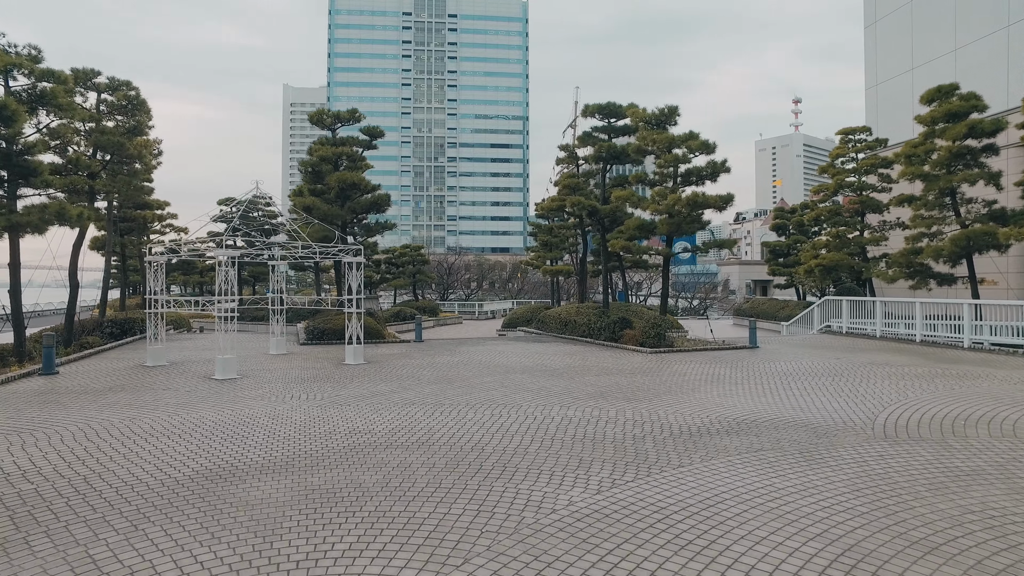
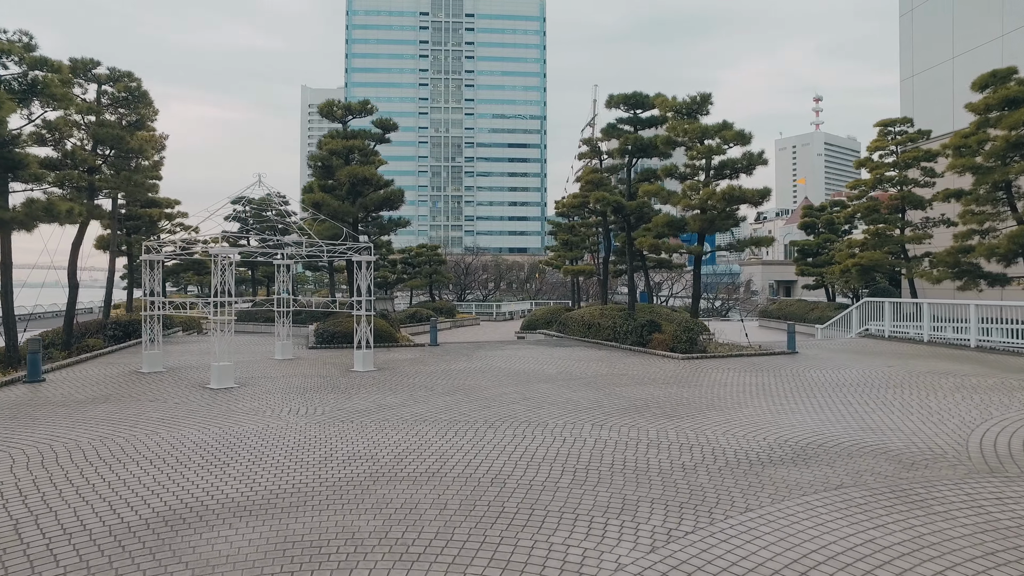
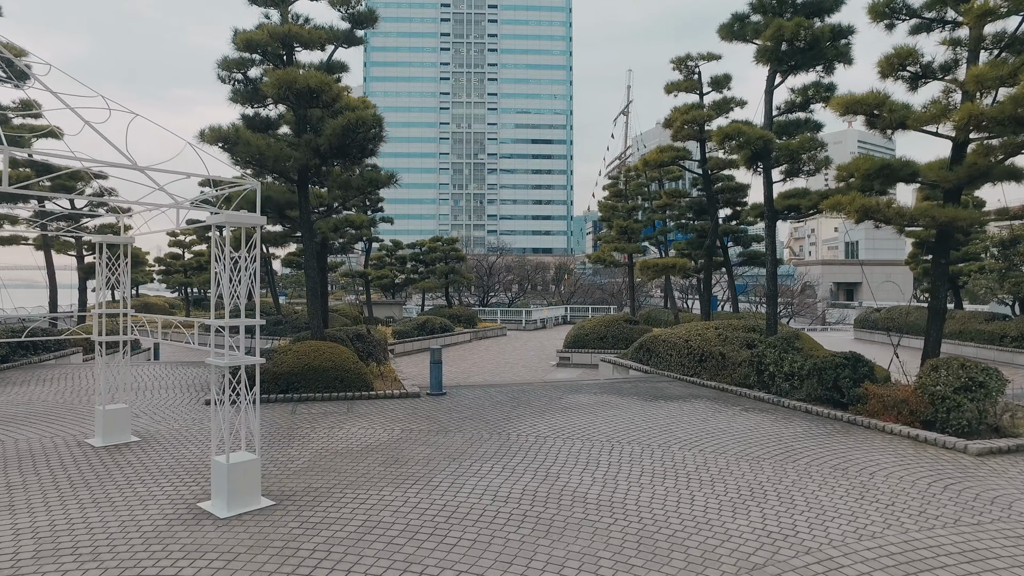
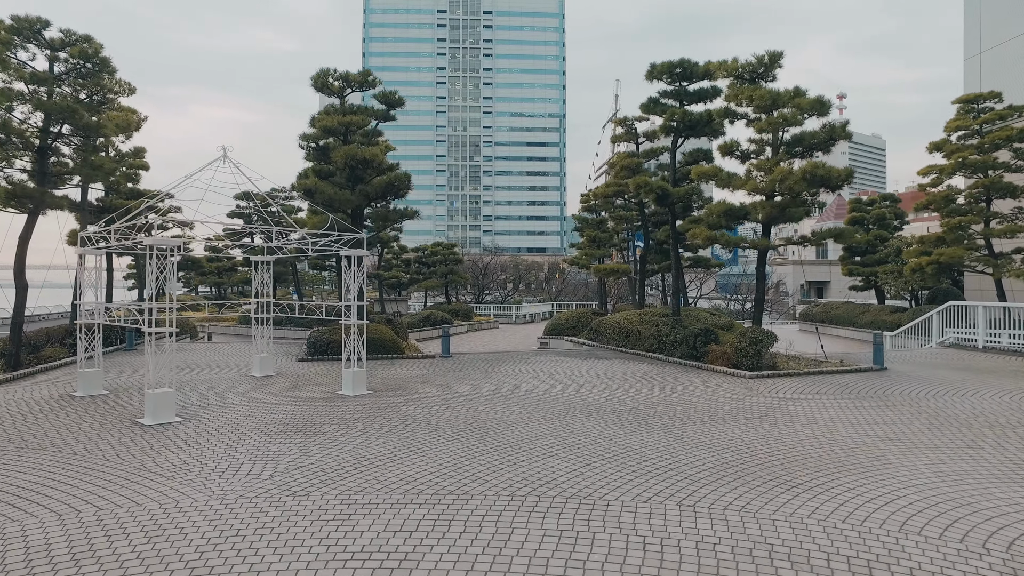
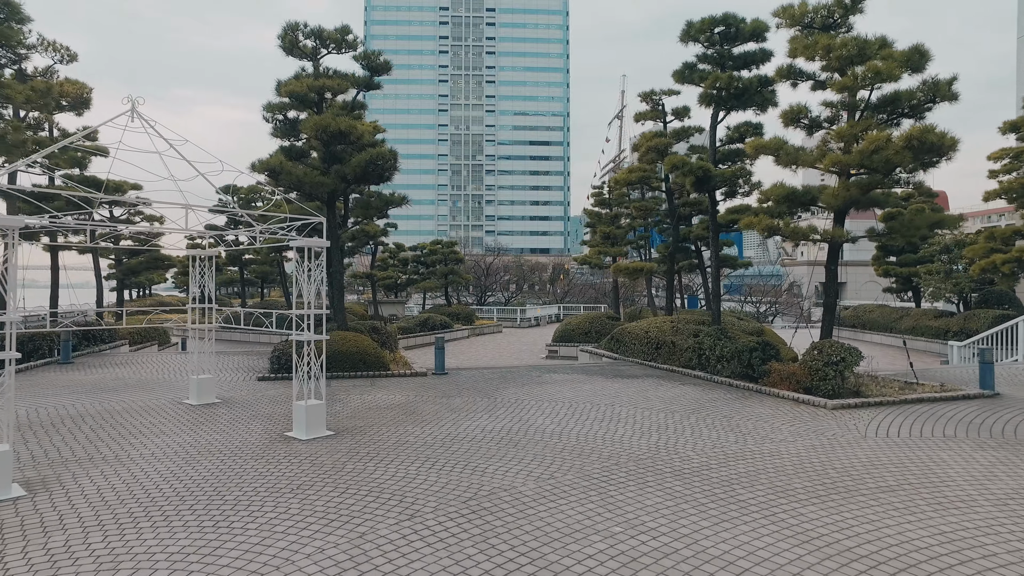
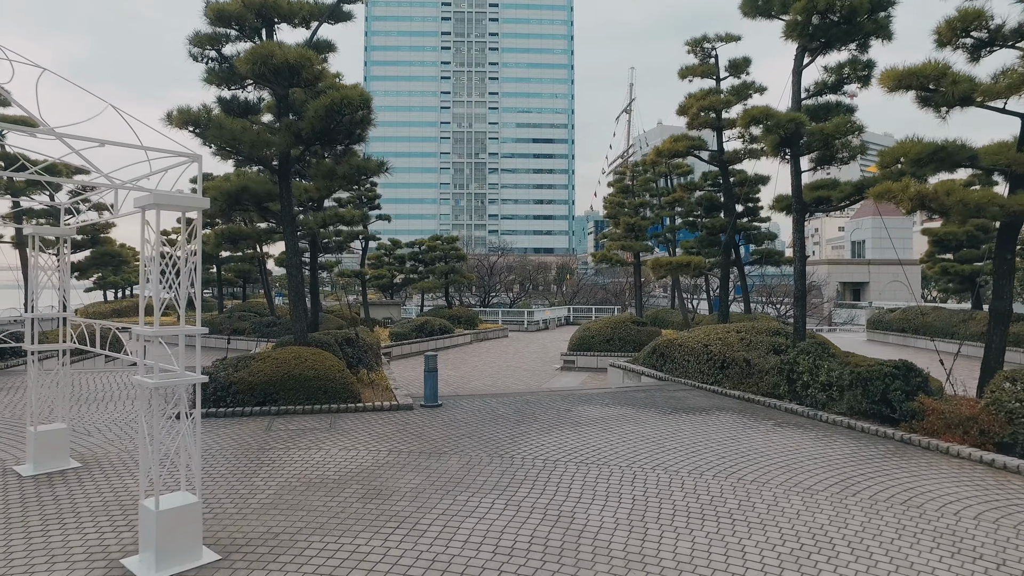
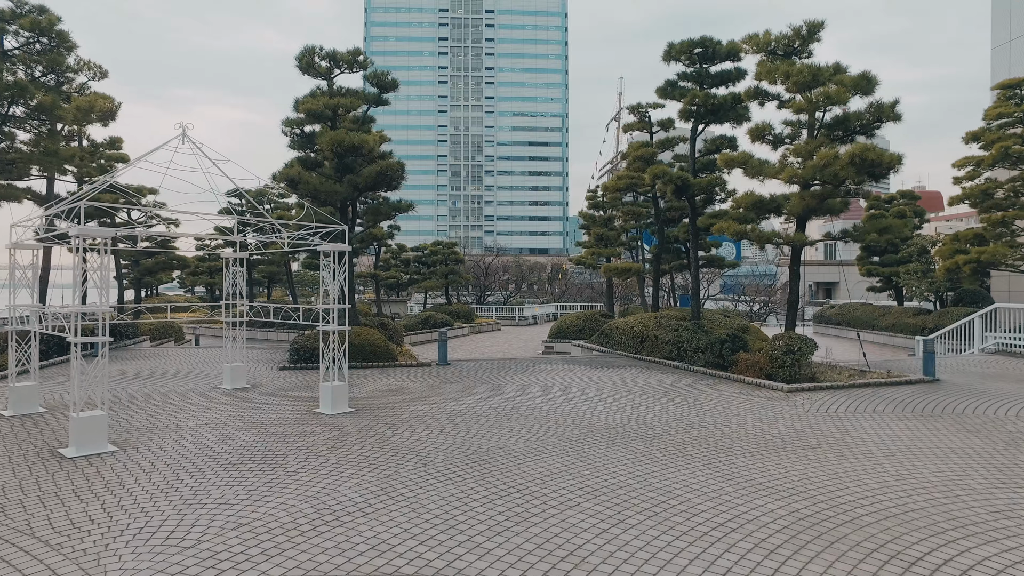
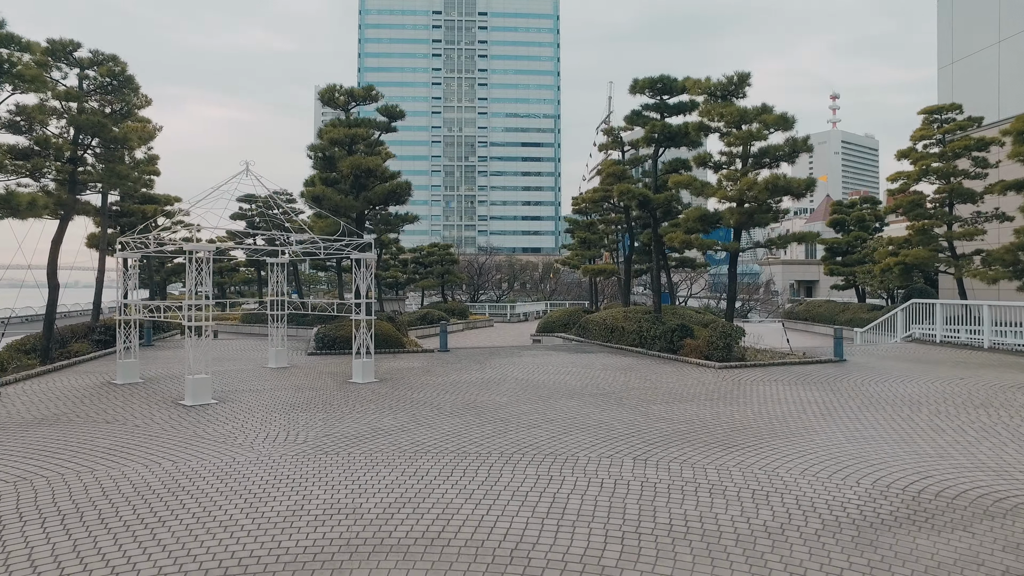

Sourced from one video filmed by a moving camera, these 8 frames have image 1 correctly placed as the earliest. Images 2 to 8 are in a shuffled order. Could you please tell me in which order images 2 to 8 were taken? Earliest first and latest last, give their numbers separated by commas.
2, 8, 4, 7, 5, 3, 6
